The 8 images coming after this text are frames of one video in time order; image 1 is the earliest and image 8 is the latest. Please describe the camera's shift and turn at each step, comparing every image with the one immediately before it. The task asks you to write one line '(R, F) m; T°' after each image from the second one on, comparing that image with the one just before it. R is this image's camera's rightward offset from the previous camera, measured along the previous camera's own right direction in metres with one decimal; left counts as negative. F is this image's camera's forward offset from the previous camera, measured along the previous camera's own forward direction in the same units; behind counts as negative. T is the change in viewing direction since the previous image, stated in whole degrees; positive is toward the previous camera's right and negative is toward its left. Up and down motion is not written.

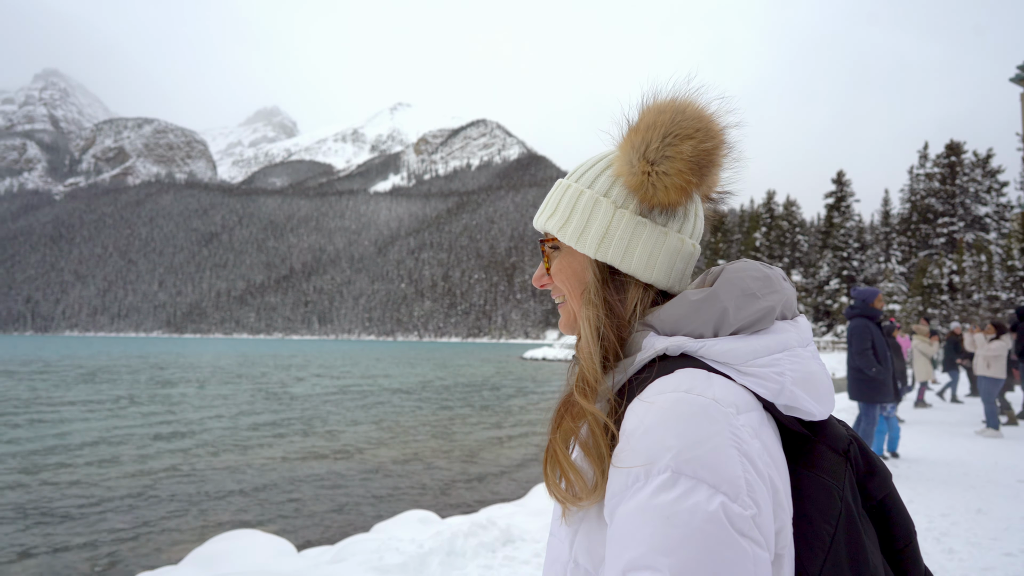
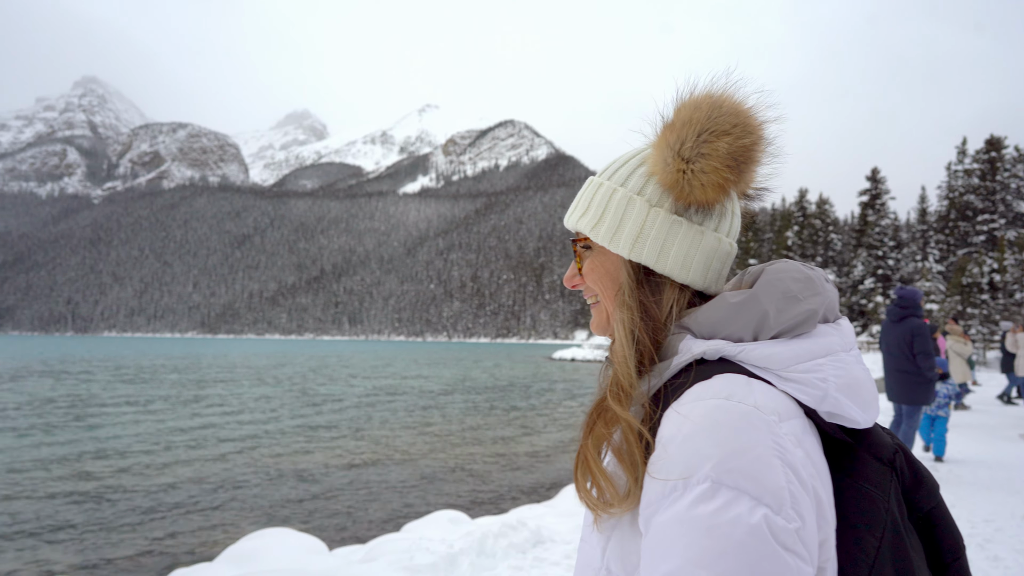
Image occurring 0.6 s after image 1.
(-0.4, +0.1) m; -2°
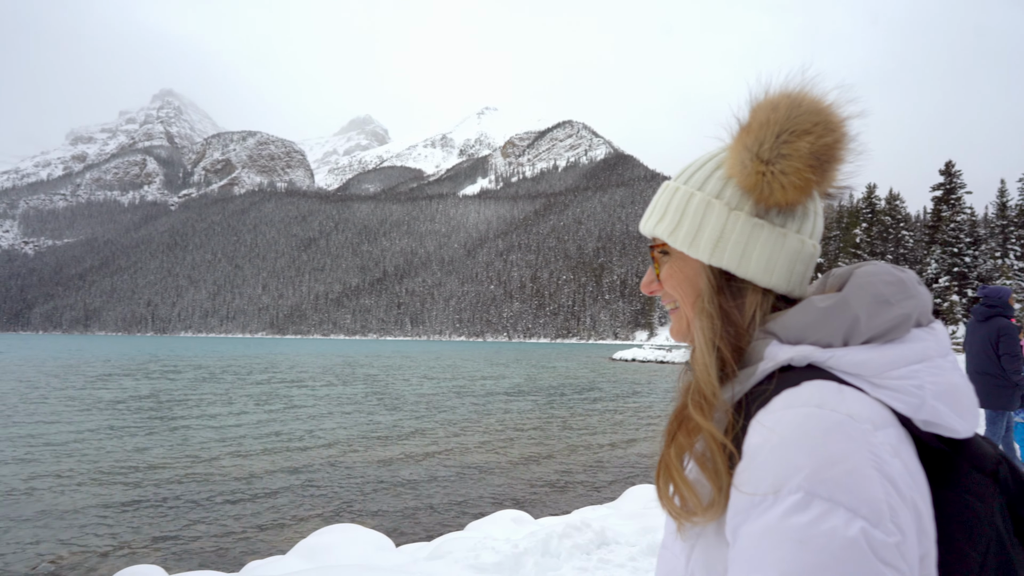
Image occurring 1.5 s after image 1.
(-1.3, -0.6) m; -4°
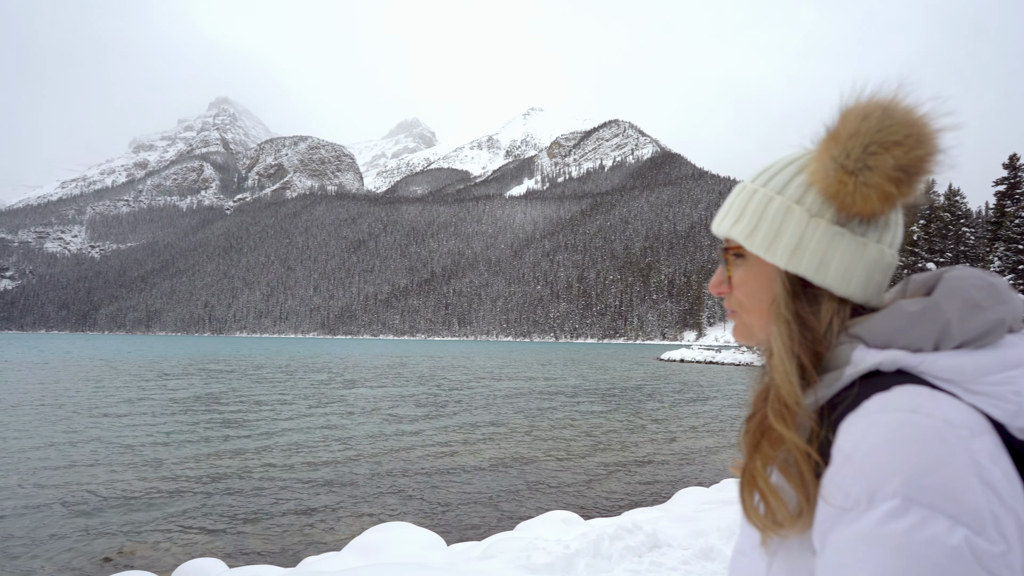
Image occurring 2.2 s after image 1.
(-1.6, -0.3) m; -3°
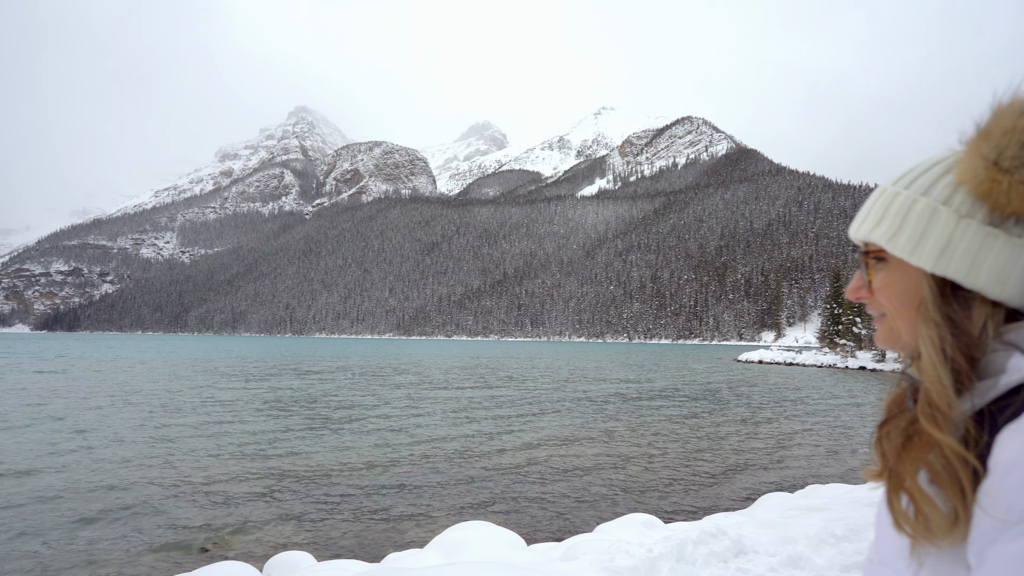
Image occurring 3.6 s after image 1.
(-2.5, -0.2) m; -5°
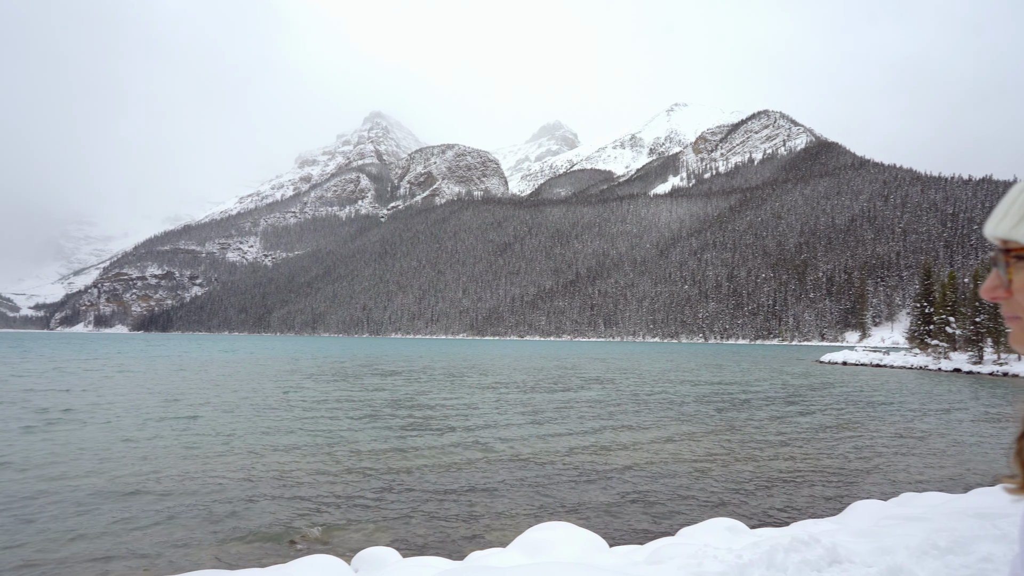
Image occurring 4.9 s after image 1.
(-2.2, -0.4) m; -5°
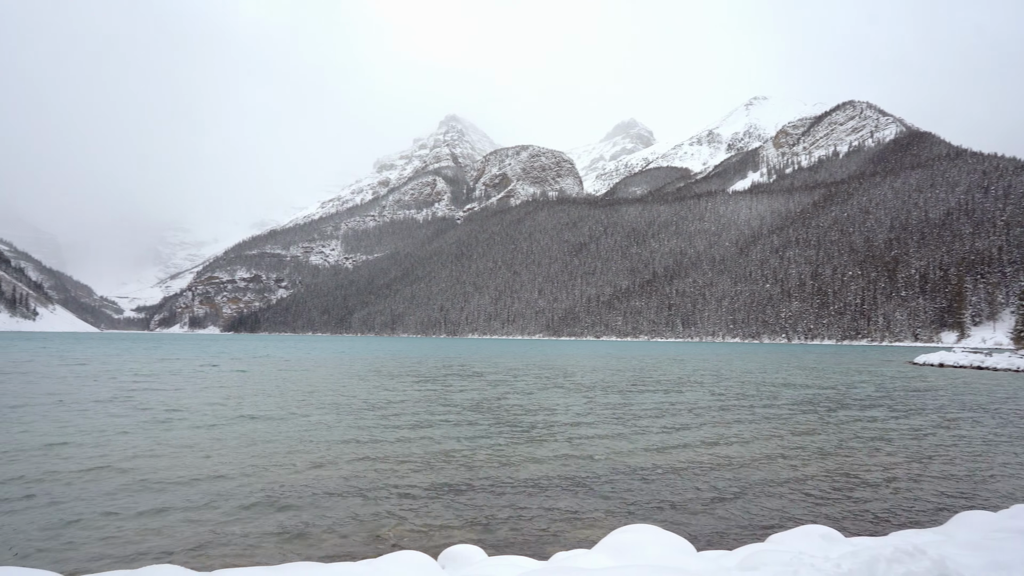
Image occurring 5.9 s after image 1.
(-2.4, -0.1) m; -6°
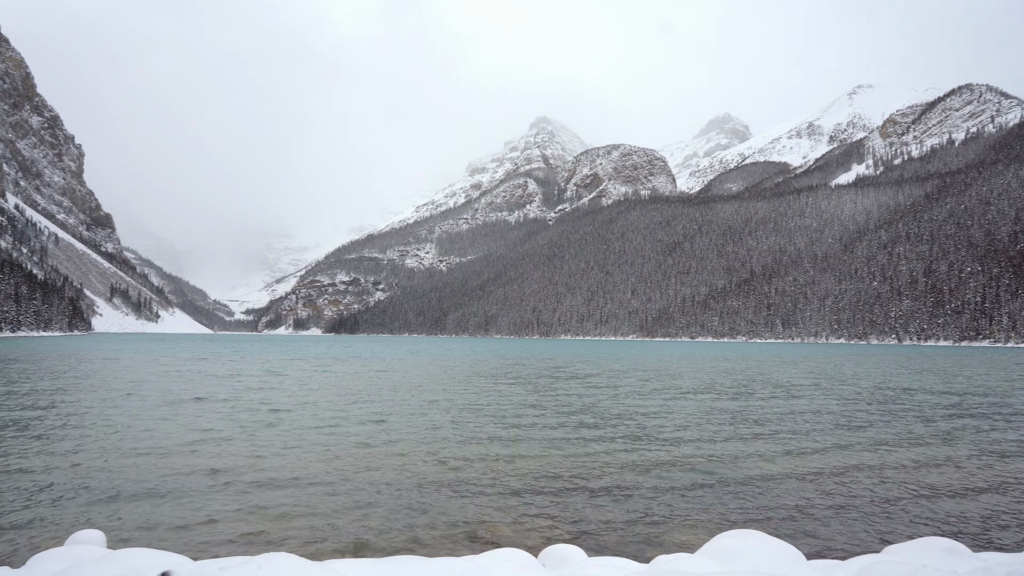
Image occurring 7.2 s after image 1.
(-2.0, -0.5) m; -7°
